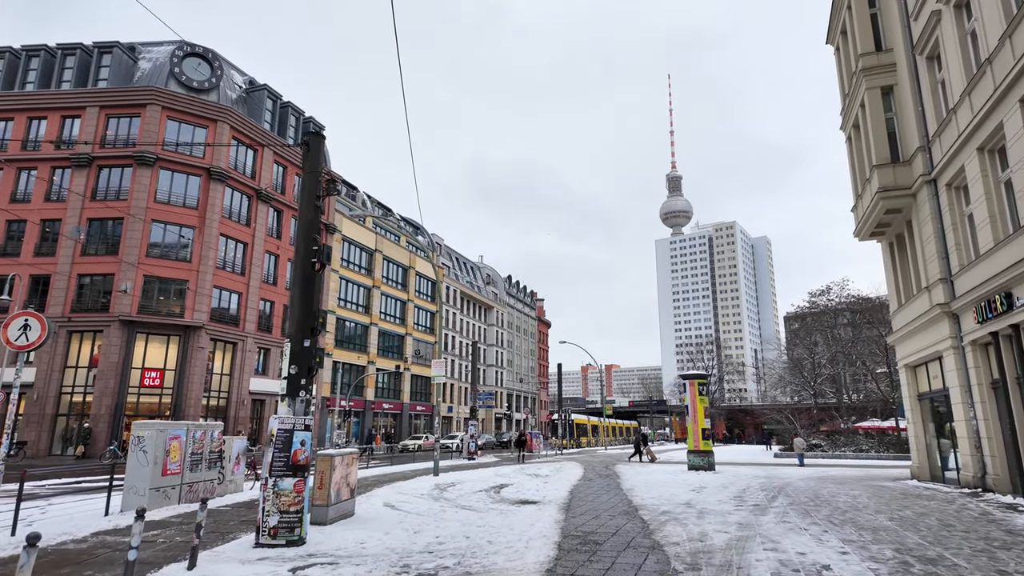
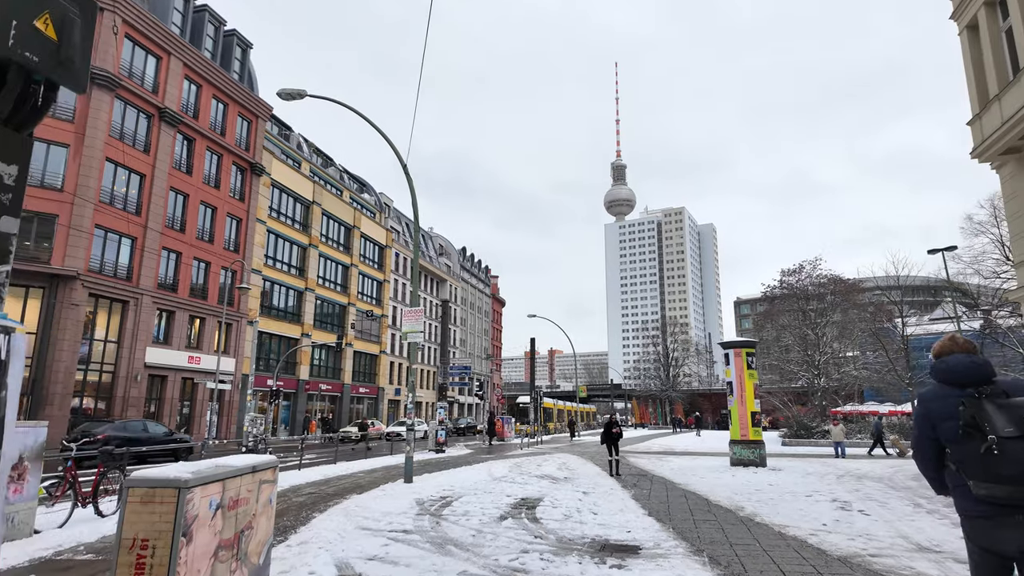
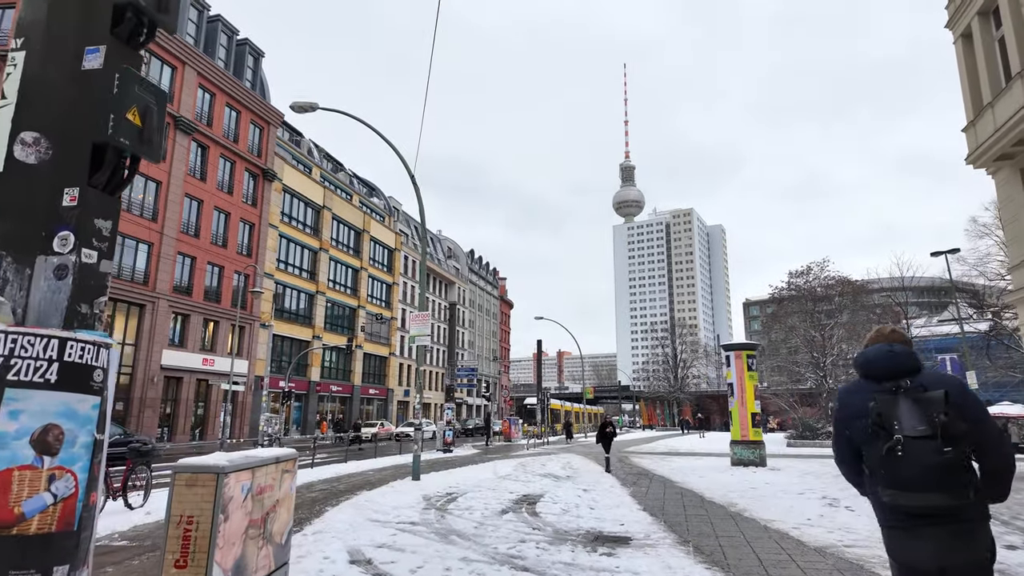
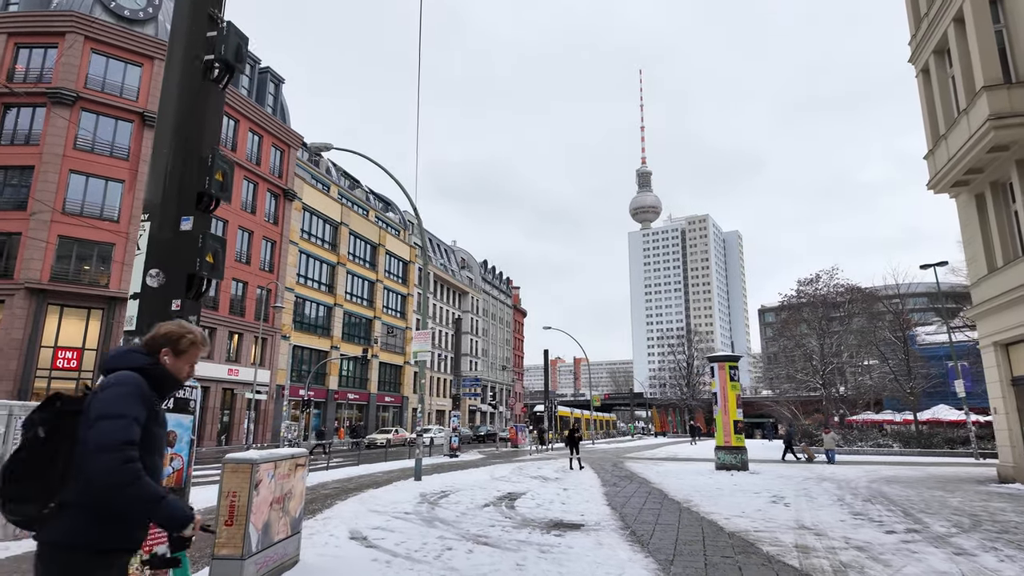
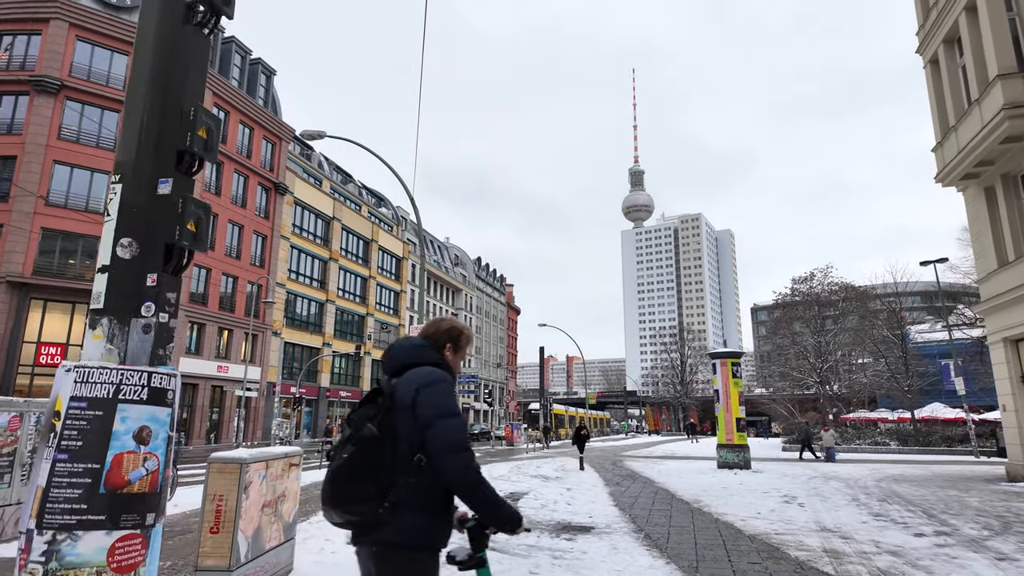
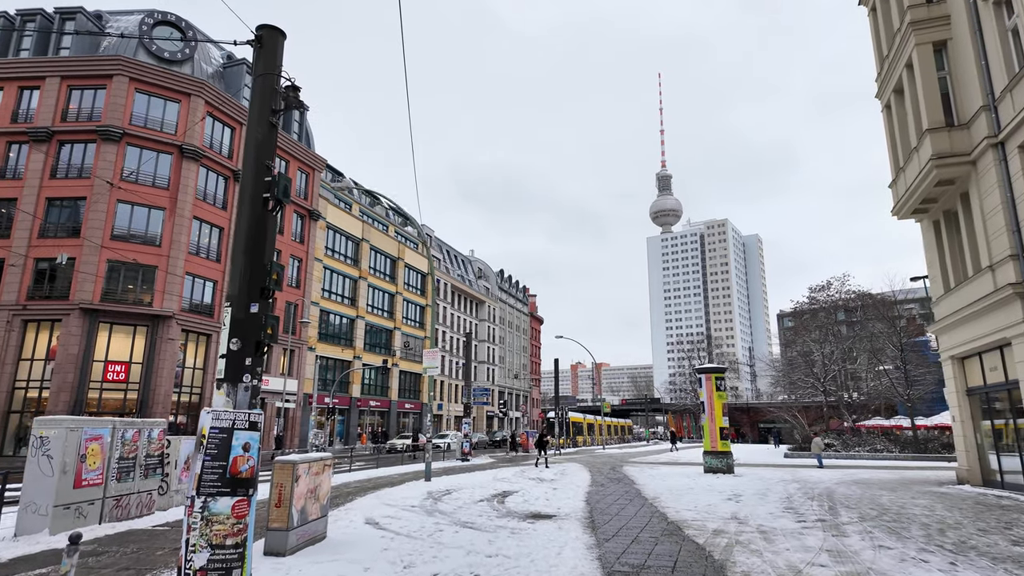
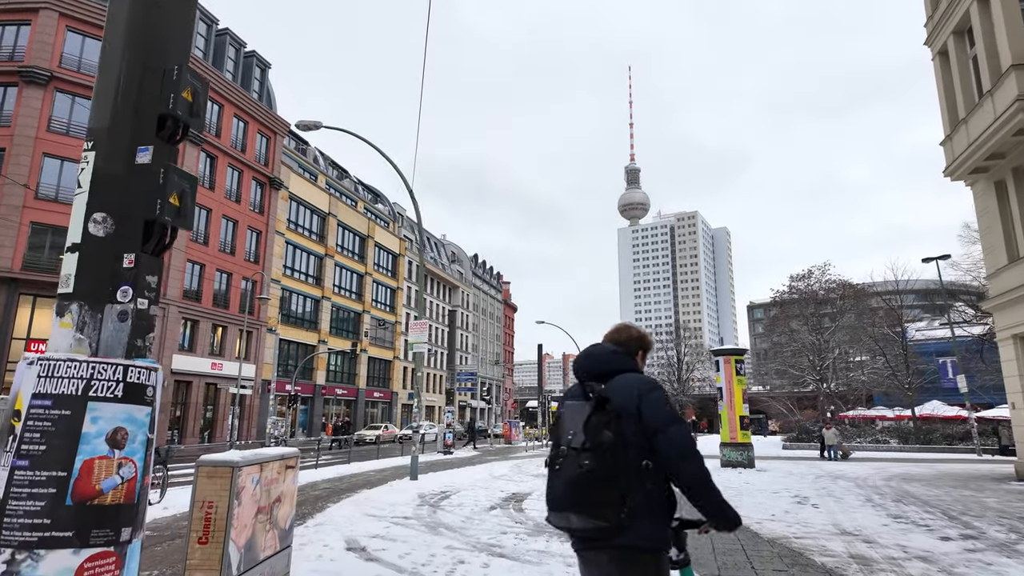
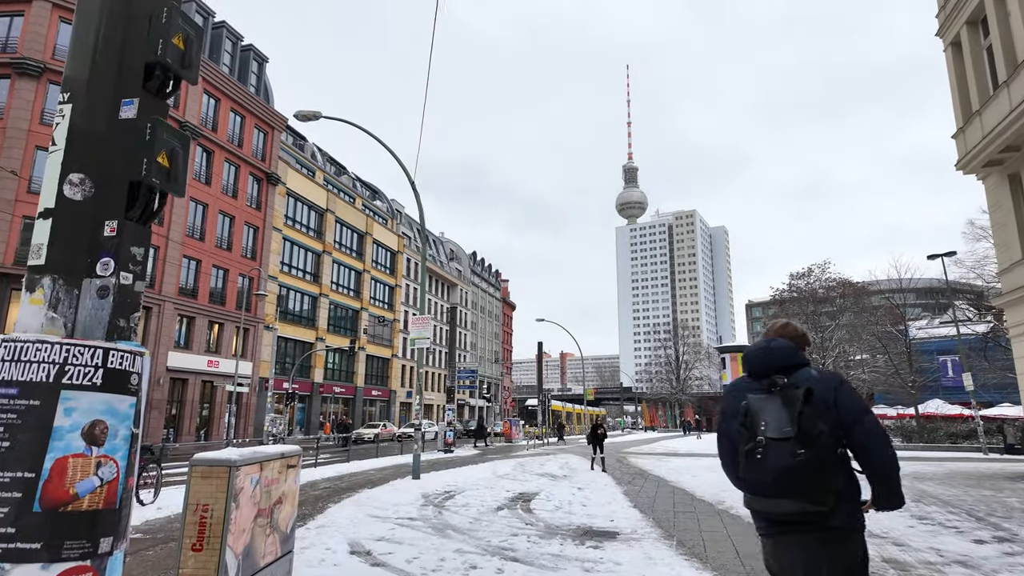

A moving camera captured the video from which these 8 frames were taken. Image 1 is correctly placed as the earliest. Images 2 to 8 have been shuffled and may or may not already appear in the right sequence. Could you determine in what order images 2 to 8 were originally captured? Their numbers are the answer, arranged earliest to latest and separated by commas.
6, 4, 5, 7, 8, 3, 2
